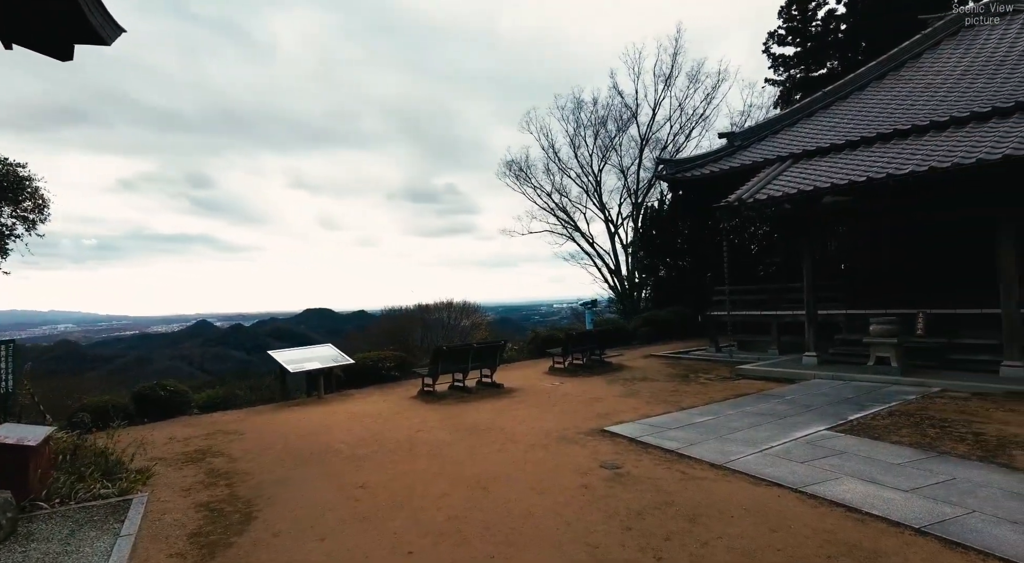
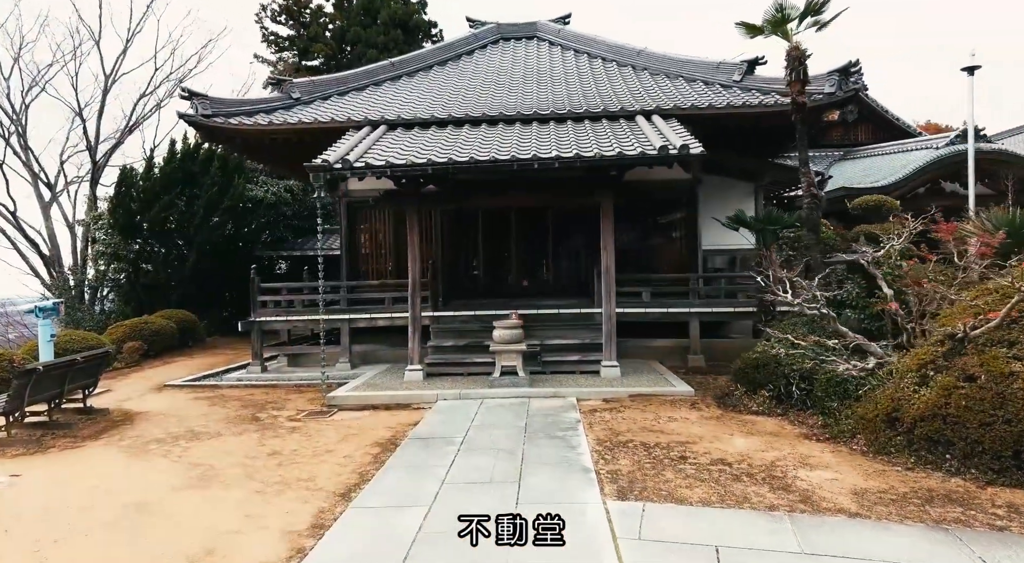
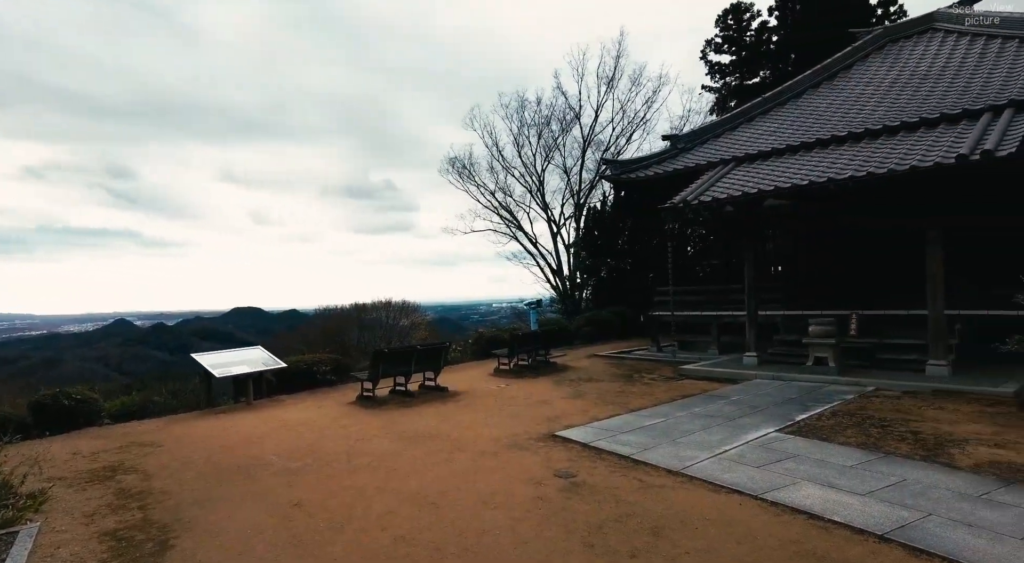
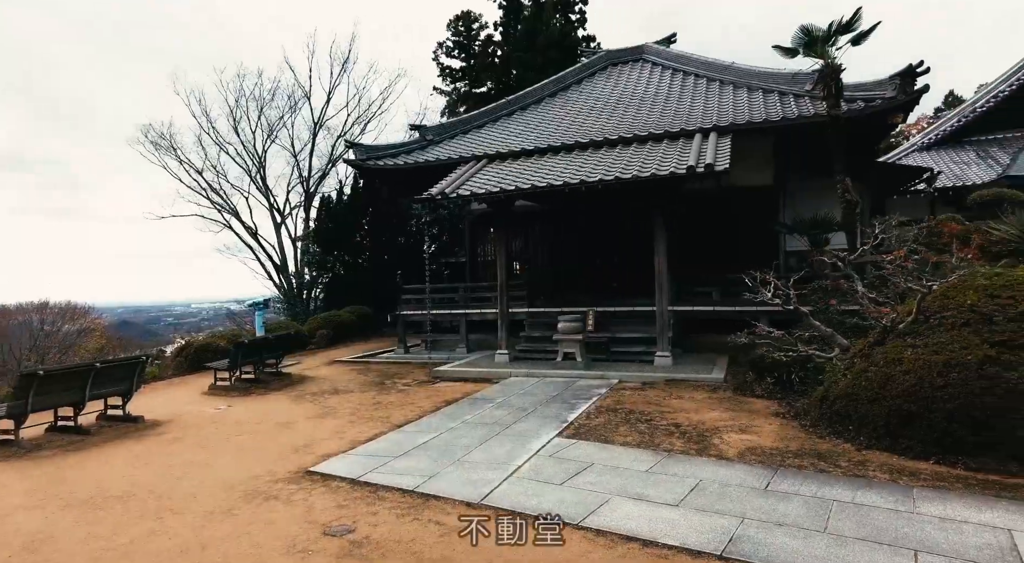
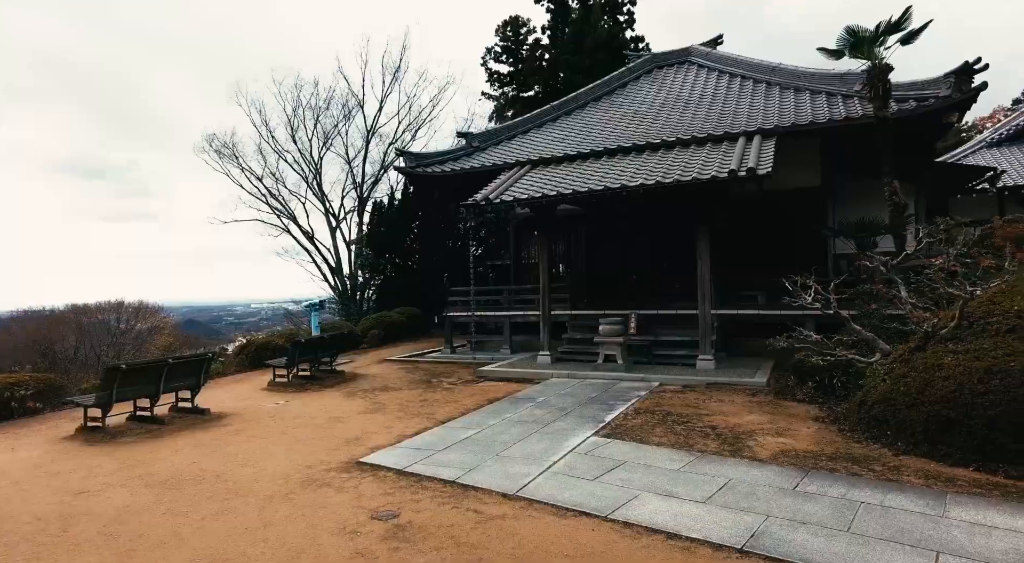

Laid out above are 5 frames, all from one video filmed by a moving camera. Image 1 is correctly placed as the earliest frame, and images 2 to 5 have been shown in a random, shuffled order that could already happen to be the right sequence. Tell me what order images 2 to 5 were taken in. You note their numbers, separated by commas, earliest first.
3, 5, 4, 2
